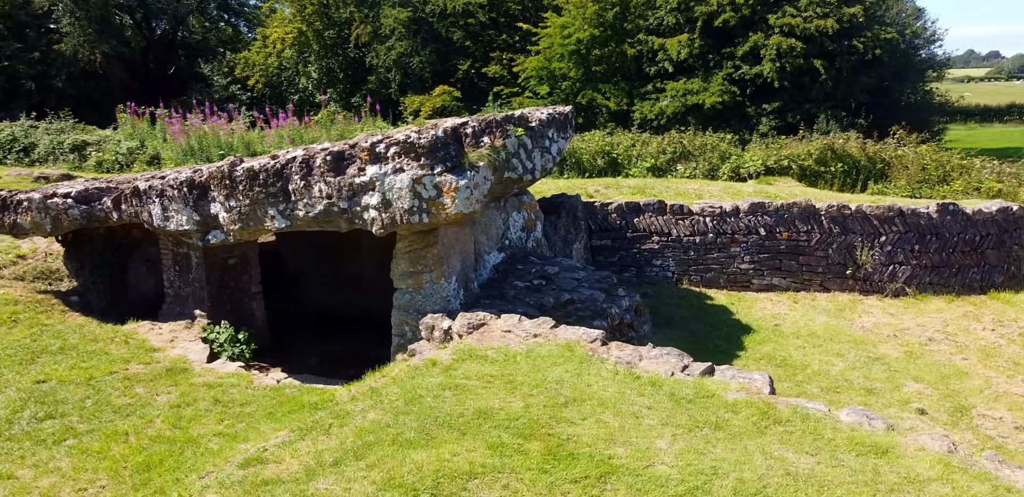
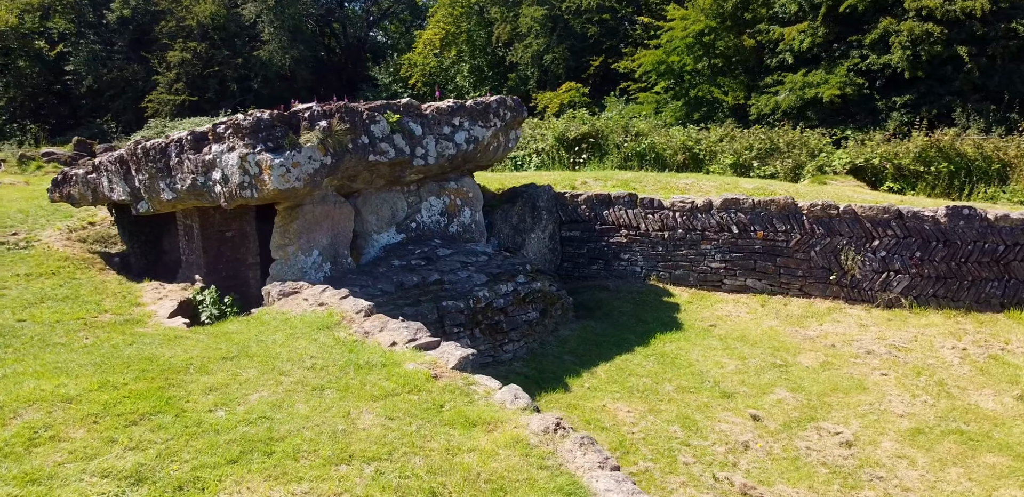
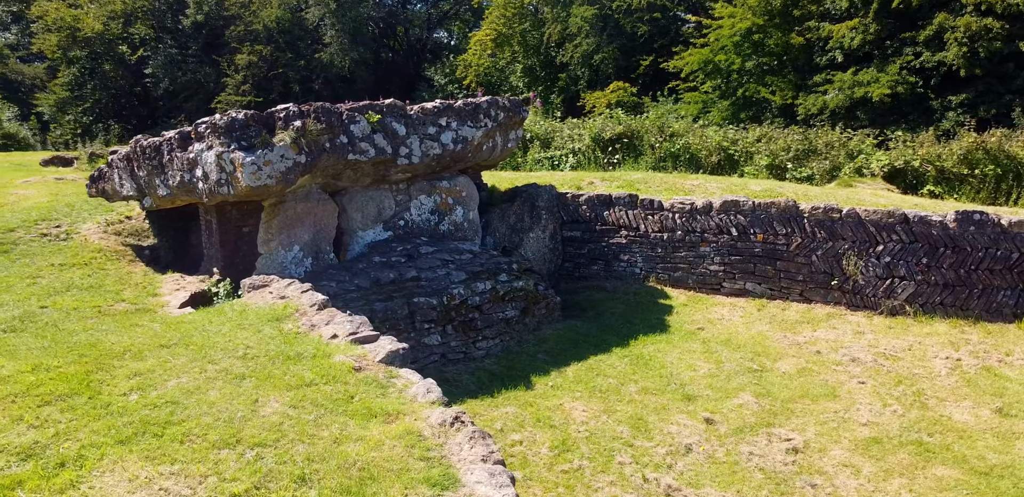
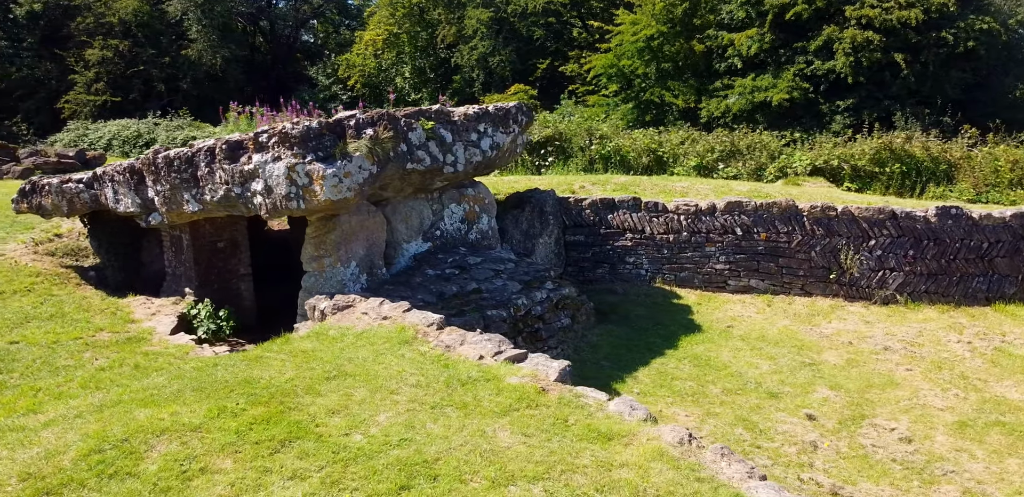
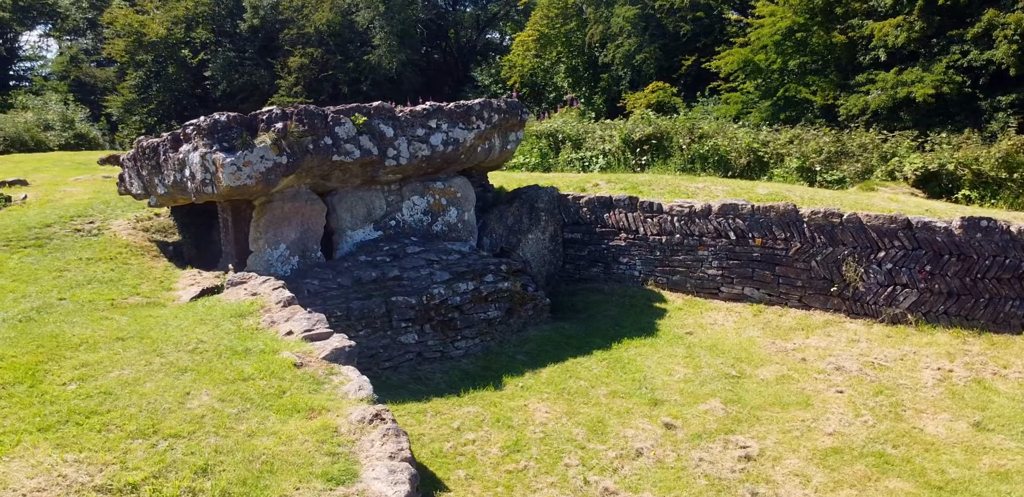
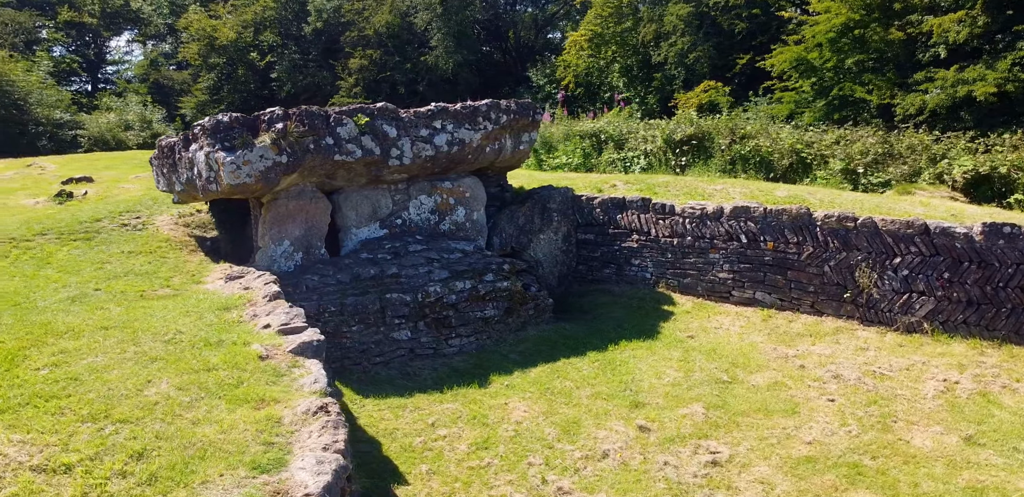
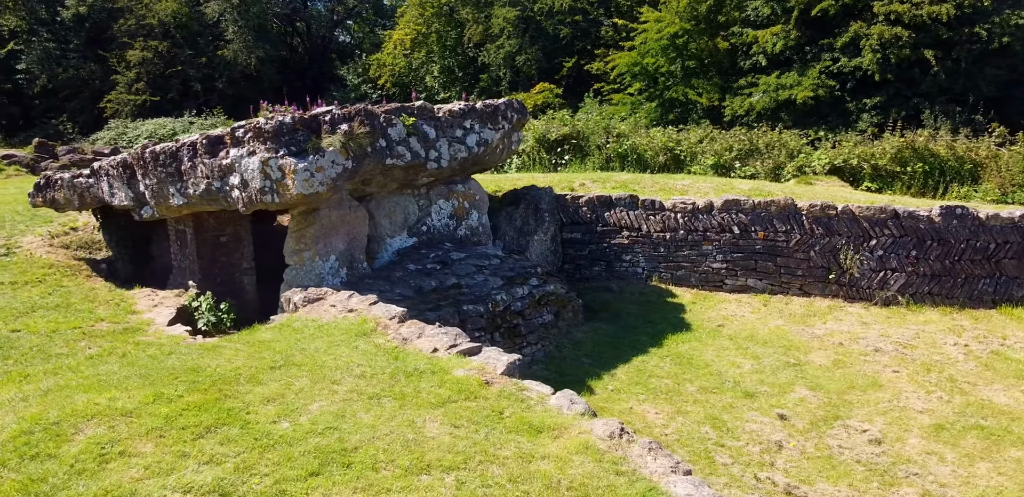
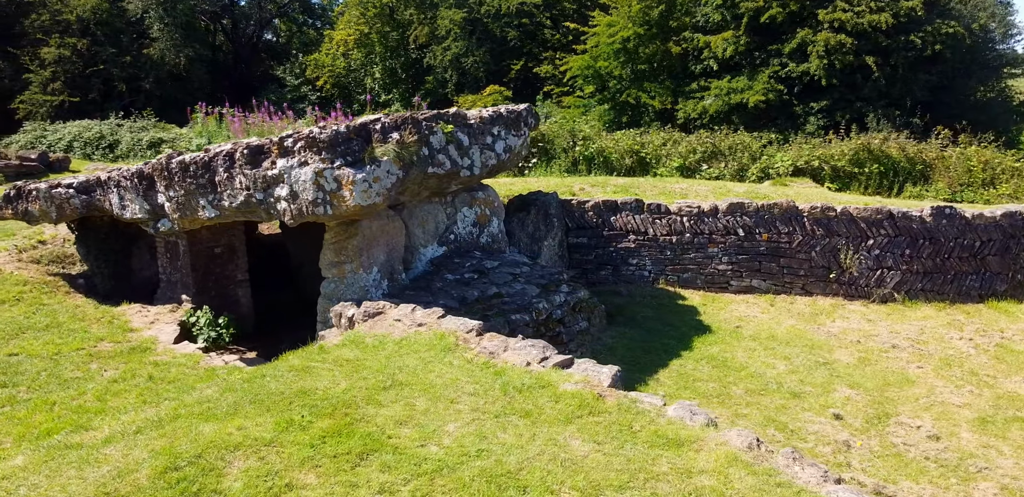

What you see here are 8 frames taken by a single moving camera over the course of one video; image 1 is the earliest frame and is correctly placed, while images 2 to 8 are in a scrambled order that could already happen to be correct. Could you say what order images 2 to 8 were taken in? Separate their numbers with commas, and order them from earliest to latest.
8, 4, 7, 2, 3, 5, 6
